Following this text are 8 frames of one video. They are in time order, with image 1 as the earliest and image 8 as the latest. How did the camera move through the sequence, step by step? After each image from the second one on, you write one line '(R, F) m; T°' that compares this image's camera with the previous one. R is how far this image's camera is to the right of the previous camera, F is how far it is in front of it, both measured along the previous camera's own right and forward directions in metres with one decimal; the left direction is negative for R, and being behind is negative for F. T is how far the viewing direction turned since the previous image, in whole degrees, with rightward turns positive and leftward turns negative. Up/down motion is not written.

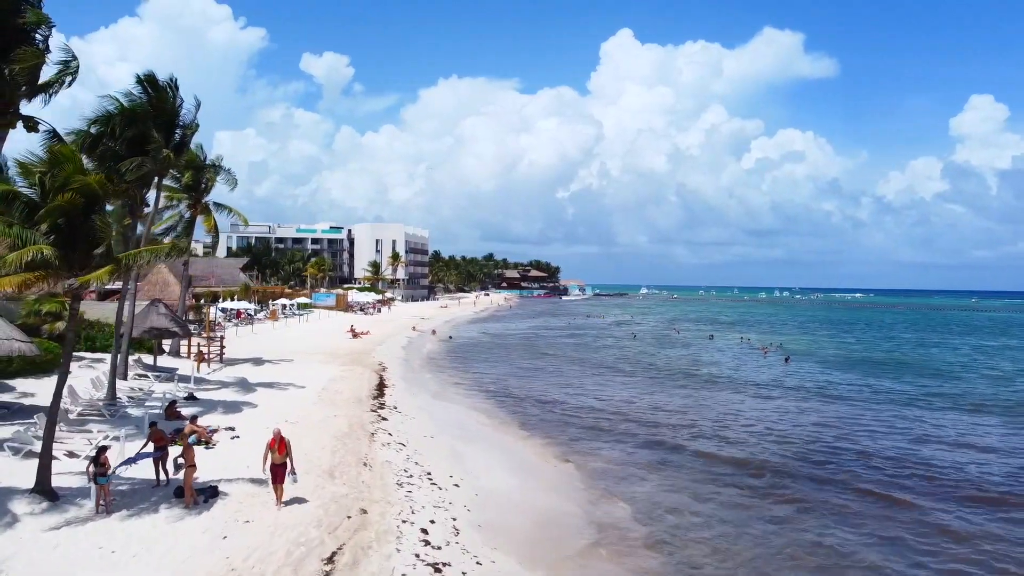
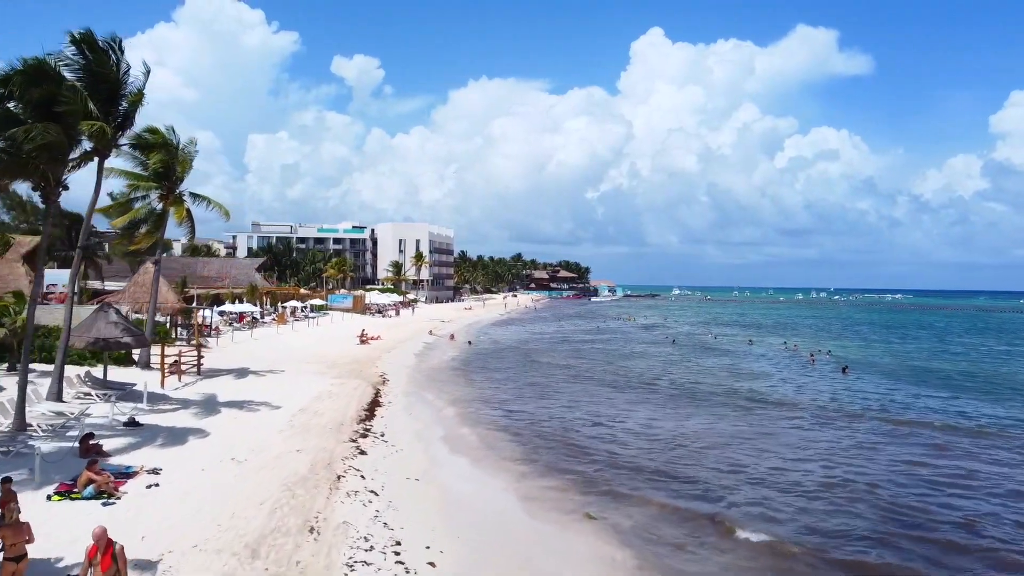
(+0.4, +3.7) m; -2°
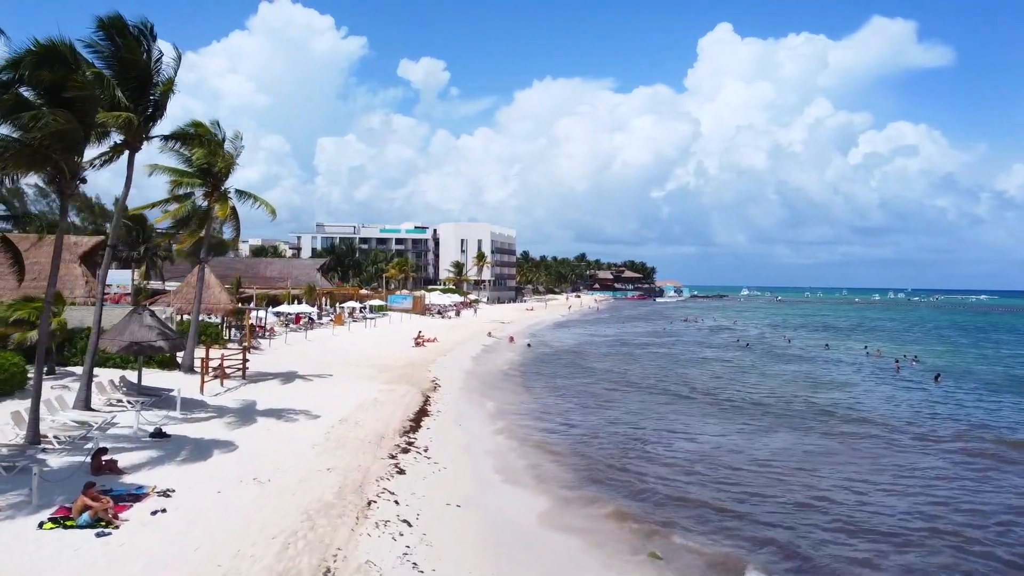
(+0.2, +1.7) m; -5°
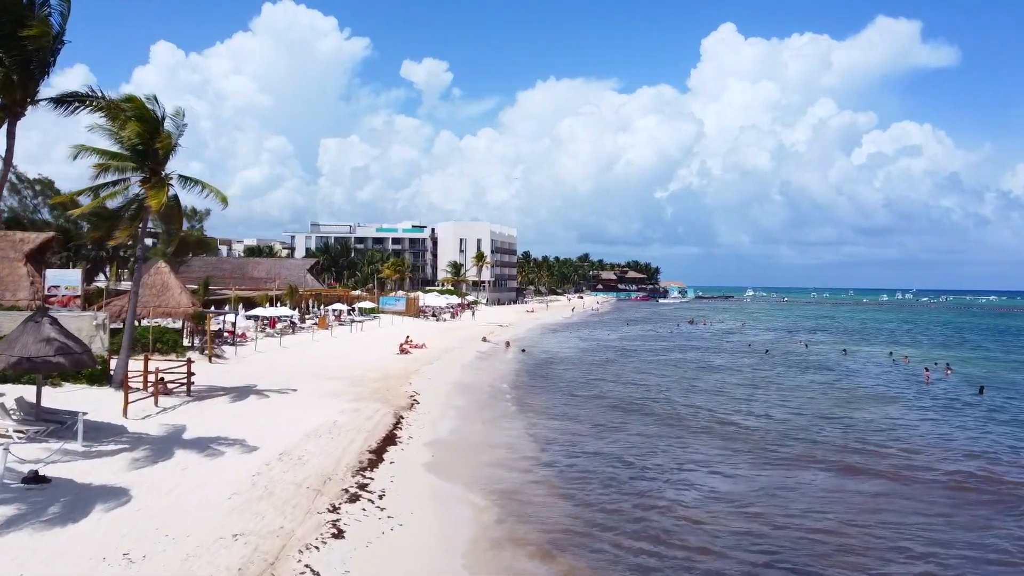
(+0.4, +3.4) m; 0°
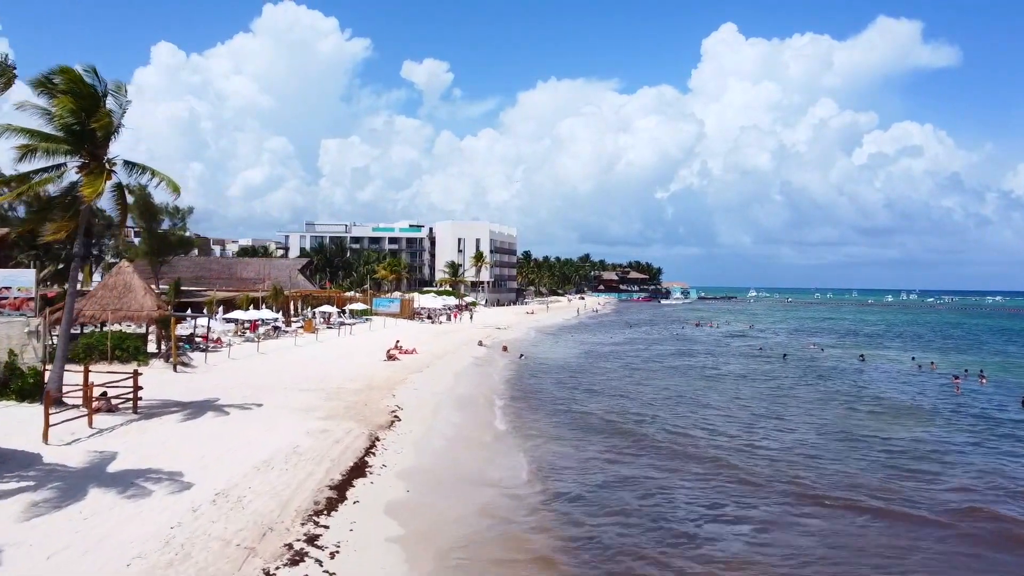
(+0.2, +2.6) m; 0°
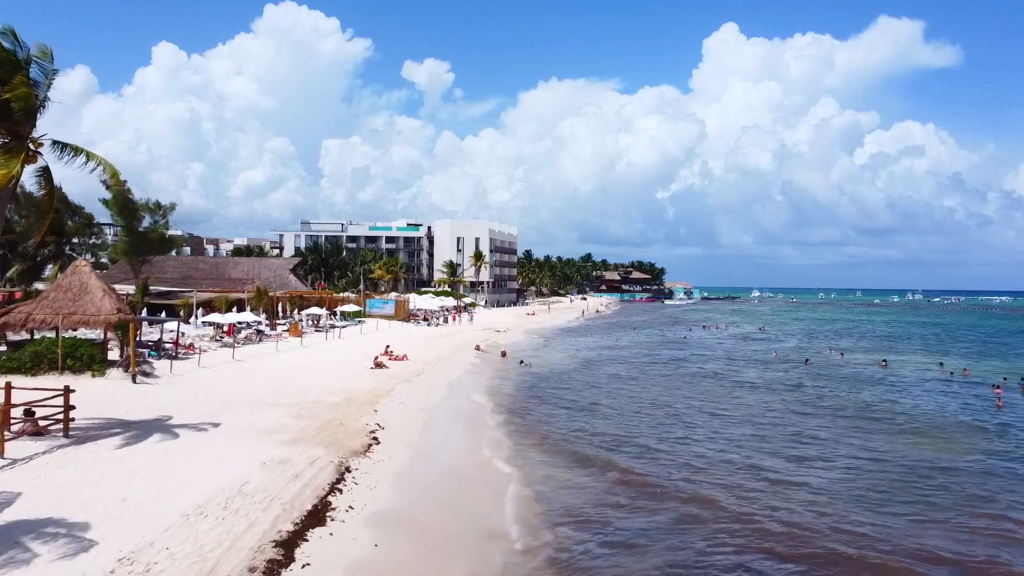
(+0.1, +2.7) m; 0°
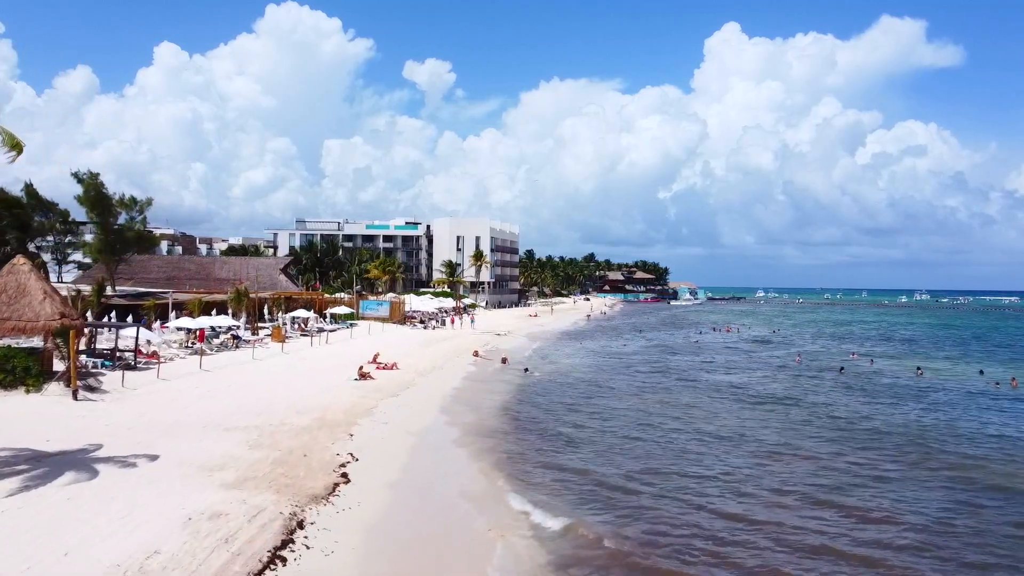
(0.0, +3.2) m; 0°
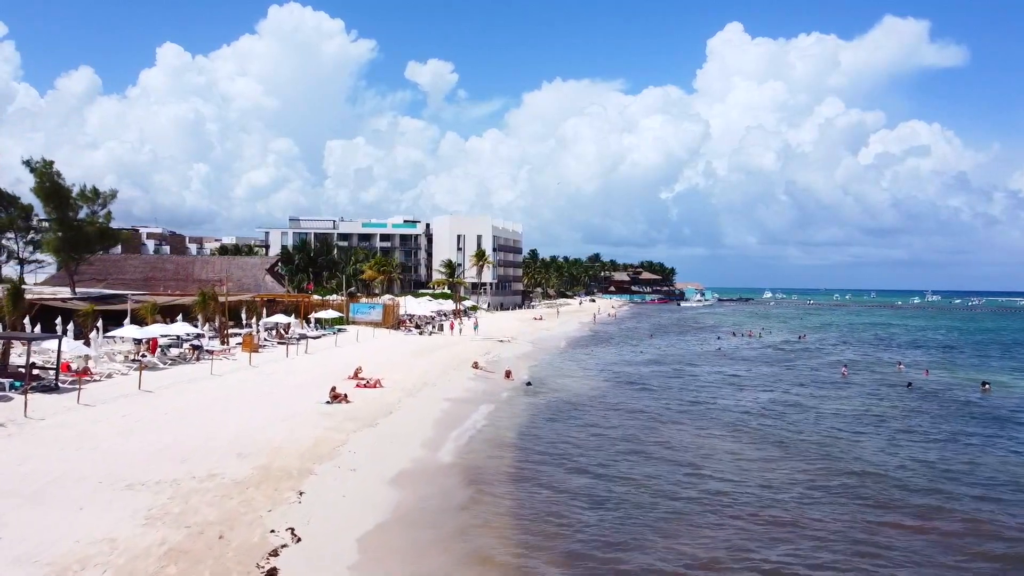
(-0.1, +4.6) m; 0°
